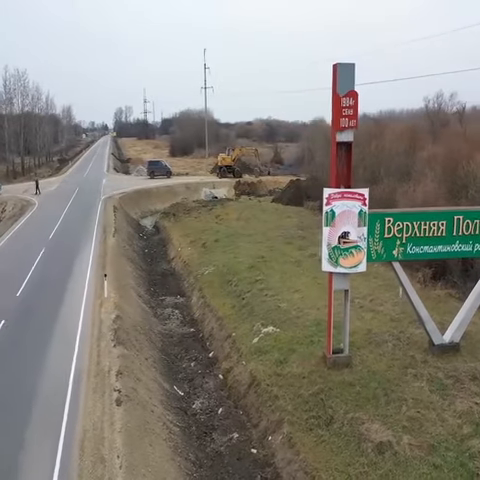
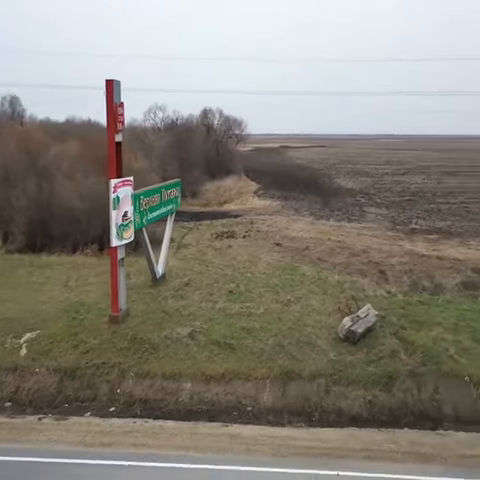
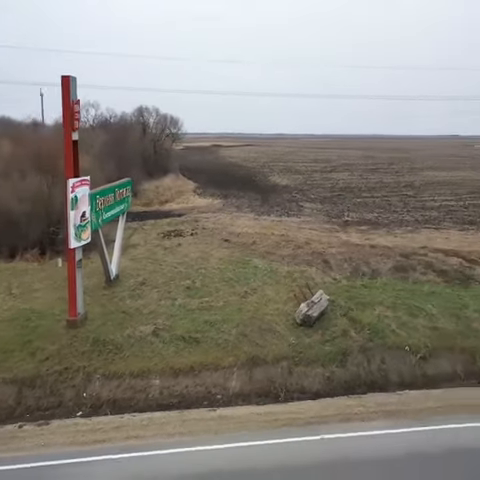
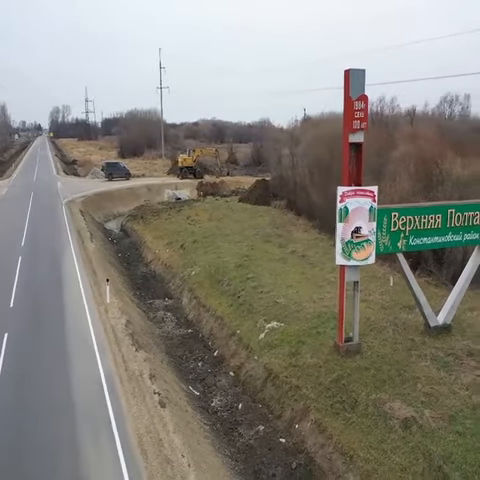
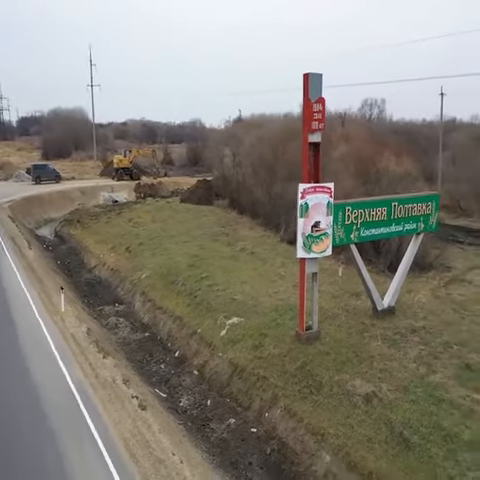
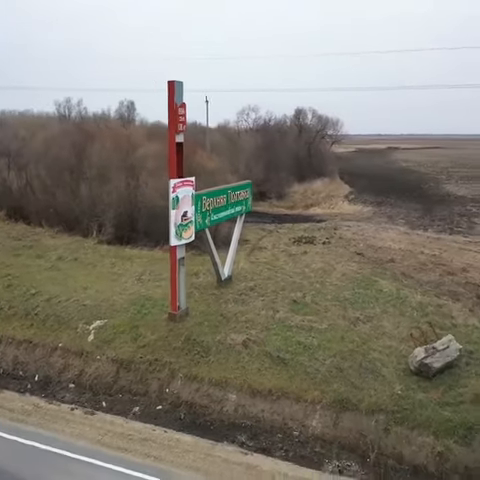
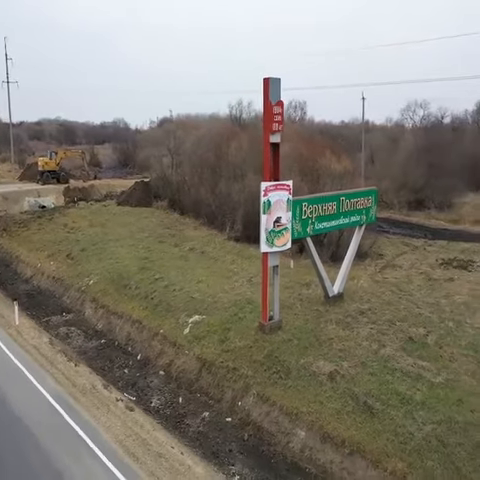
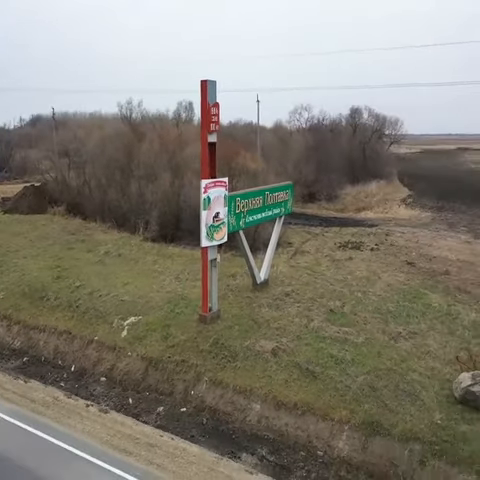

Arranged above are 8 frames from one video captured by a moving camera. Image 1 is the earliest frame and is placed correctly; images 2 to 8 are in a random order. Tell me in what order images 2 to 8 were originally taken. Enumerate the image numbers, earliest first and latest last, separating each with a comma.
4, 5, 7, 8, 6, 2, 3
